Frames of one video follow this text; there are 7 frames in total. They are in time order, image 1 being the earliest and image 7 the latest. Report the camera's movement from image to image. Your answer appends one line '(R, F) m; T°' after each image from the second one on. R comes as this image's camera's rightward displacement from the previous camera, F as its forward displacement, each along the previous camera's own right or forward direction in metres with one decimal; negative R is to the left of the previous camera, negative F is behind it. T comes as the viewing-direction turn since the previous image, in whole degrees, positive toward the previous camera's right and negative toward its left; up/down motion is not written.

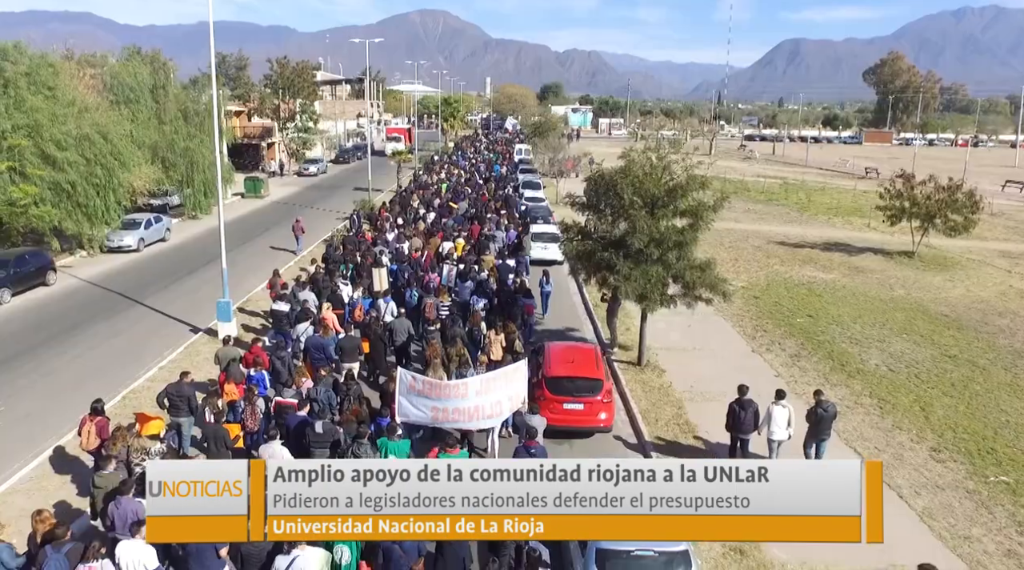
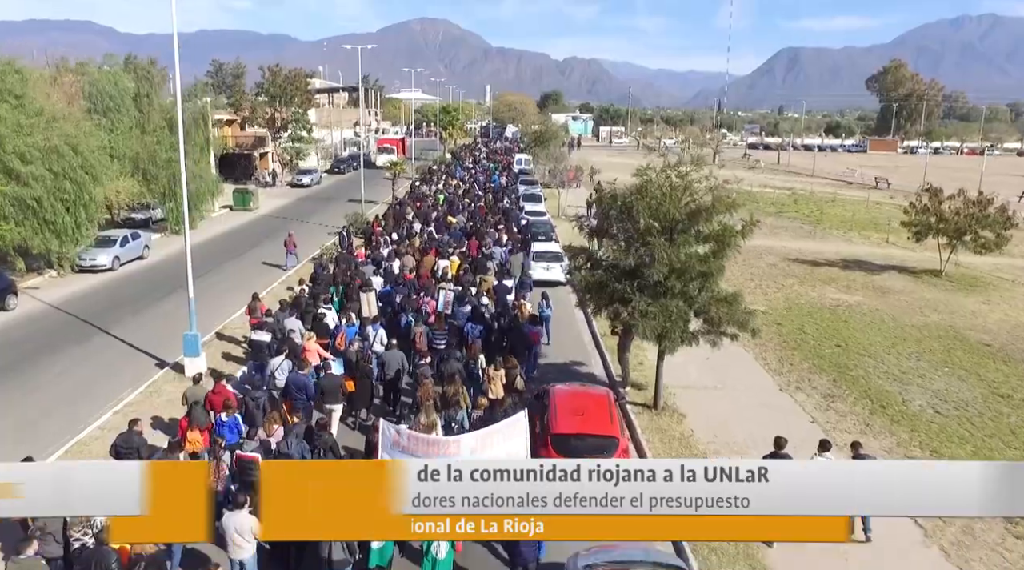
(0.0, +1.5) m; 0°
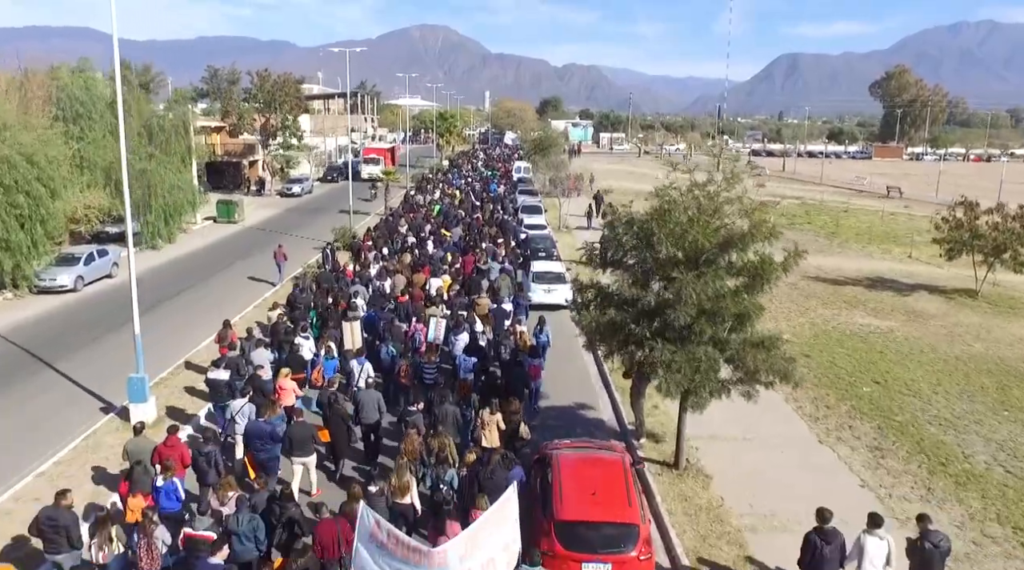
(0.0, +1.8) m; 0°
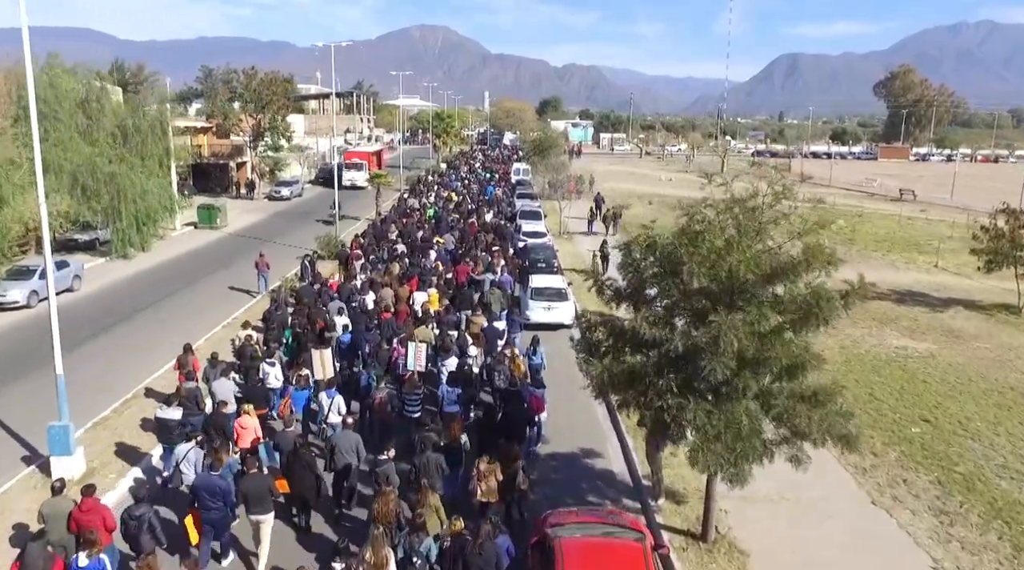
(+0.1, +1.8) m; 0°
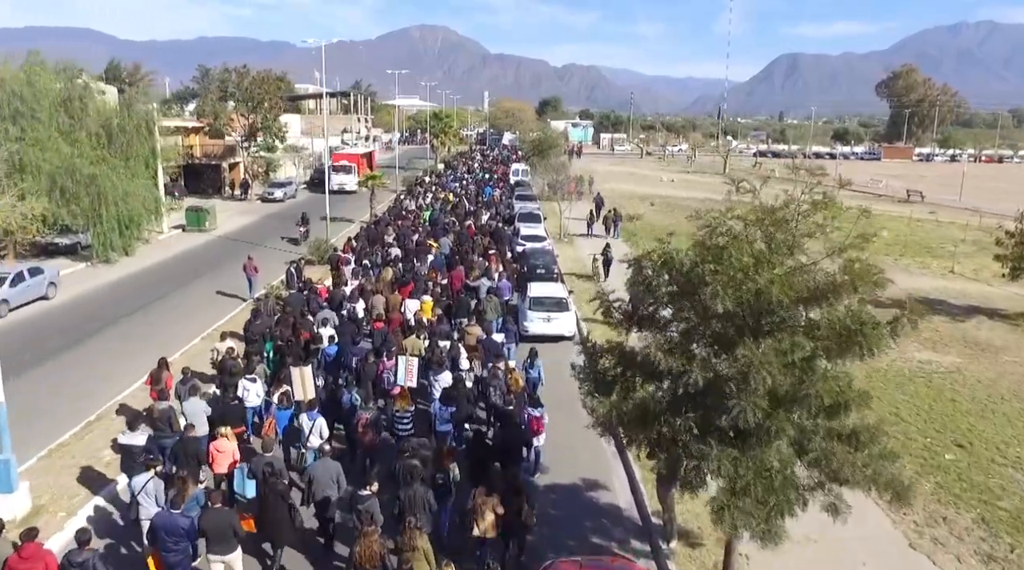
(+0.1, +1.0) m; 0°
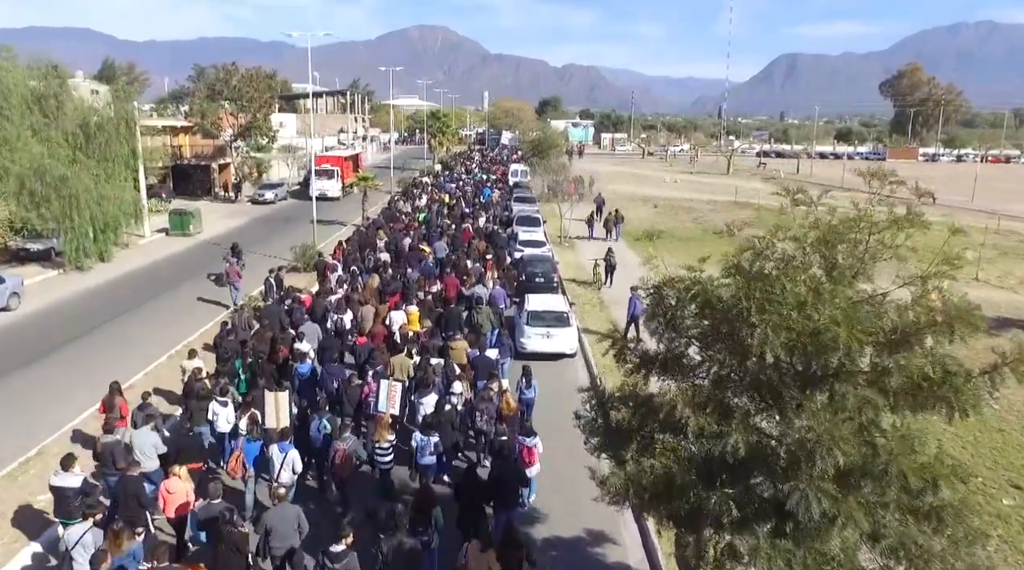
(+0.1, +1.4) m; 0°
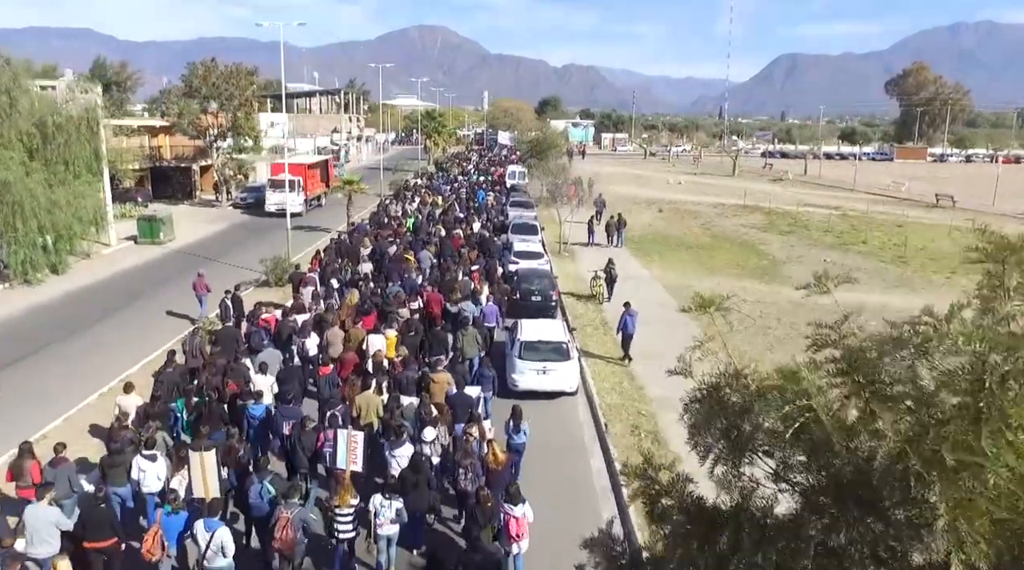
(+0.2, +2.2) m; 0°
